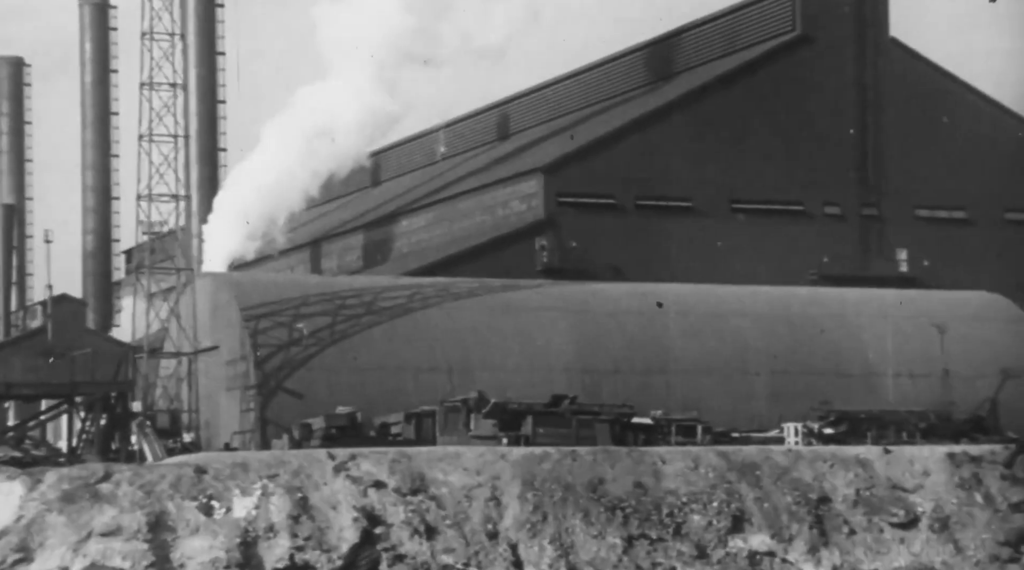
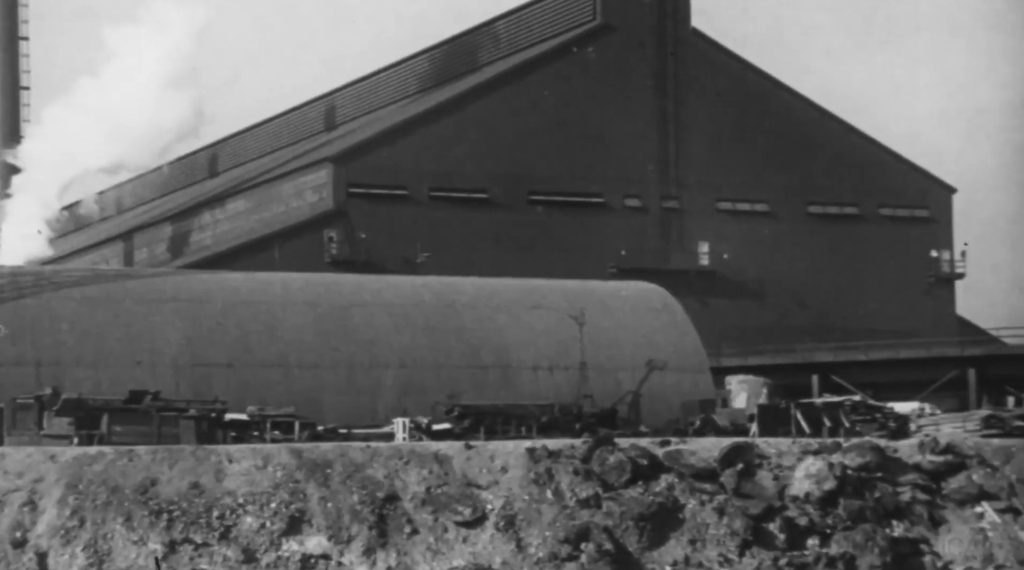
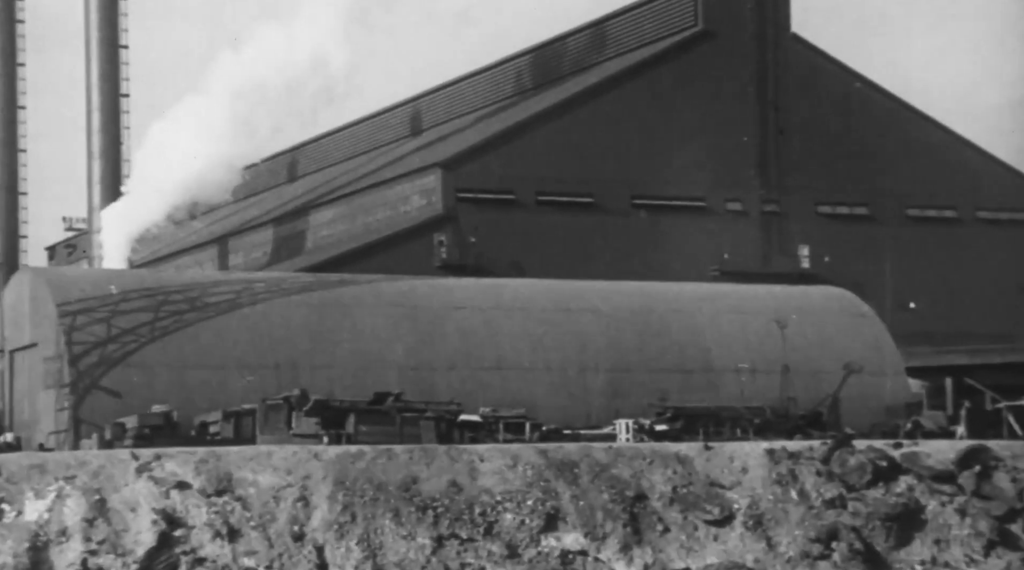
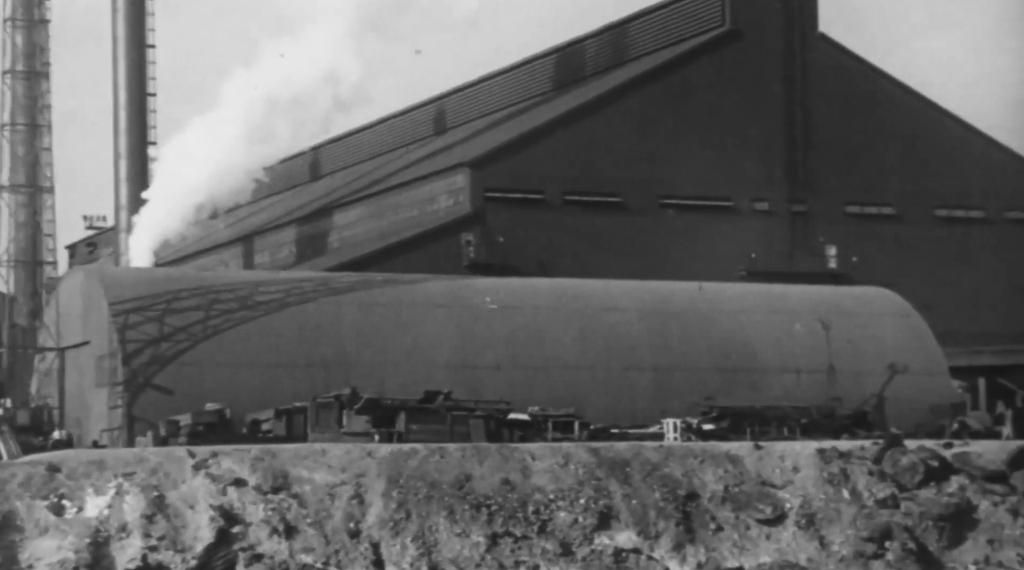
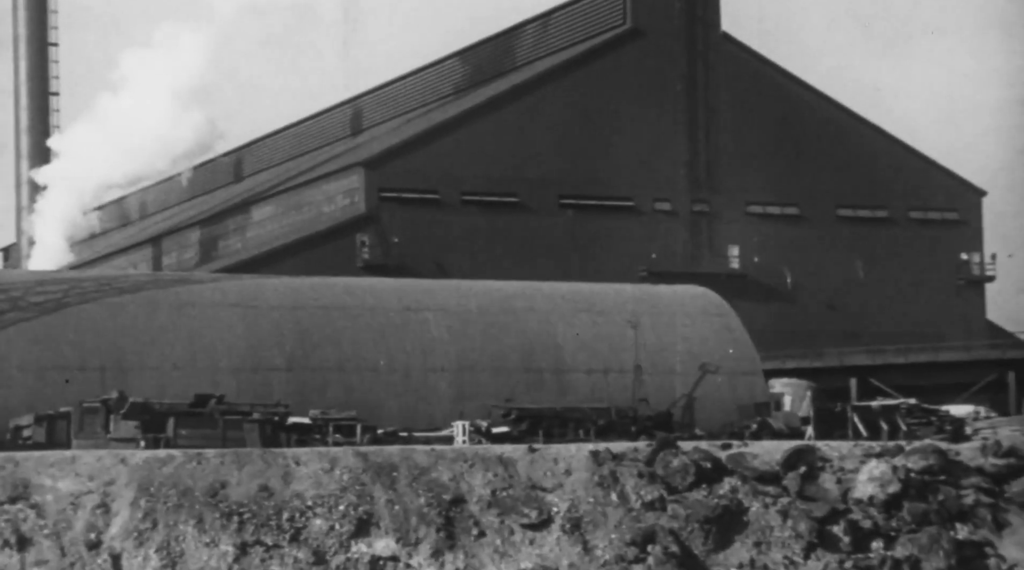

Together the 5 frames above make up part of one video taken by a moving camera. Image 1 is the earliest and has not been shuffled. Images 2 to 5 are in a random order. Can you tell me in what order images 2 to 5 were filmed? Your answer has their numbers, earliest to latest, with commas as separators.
4, 3, 5, 2
